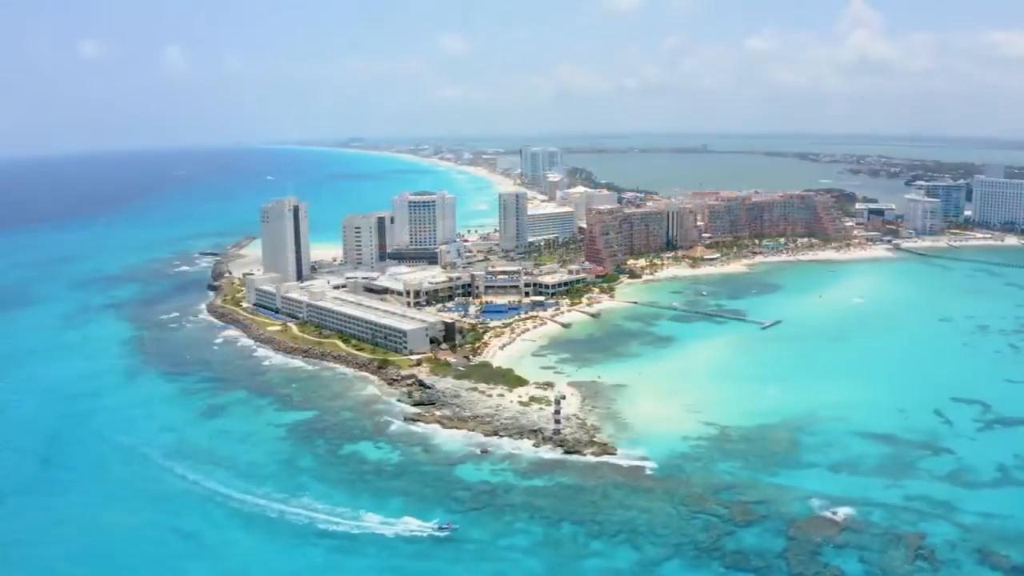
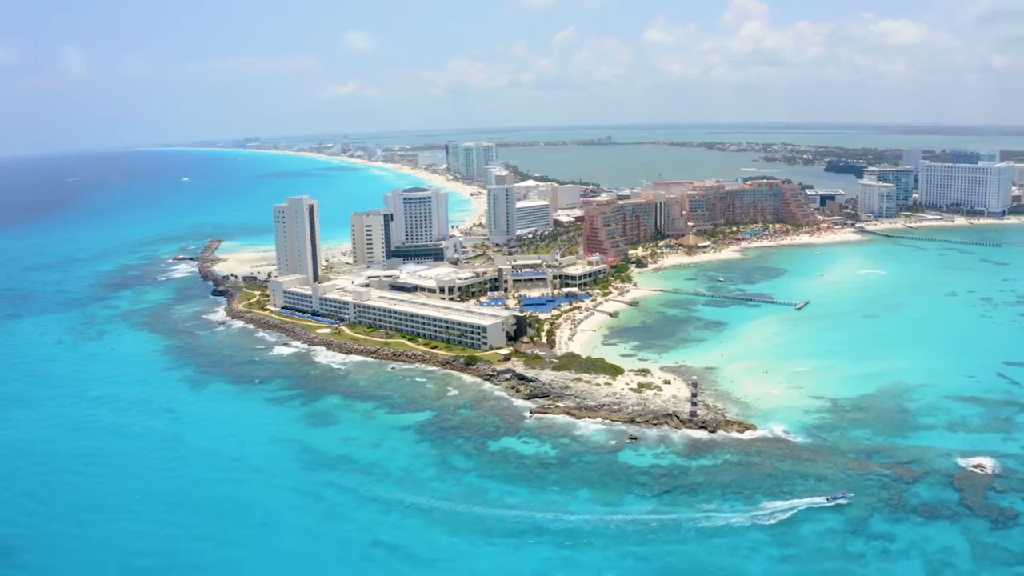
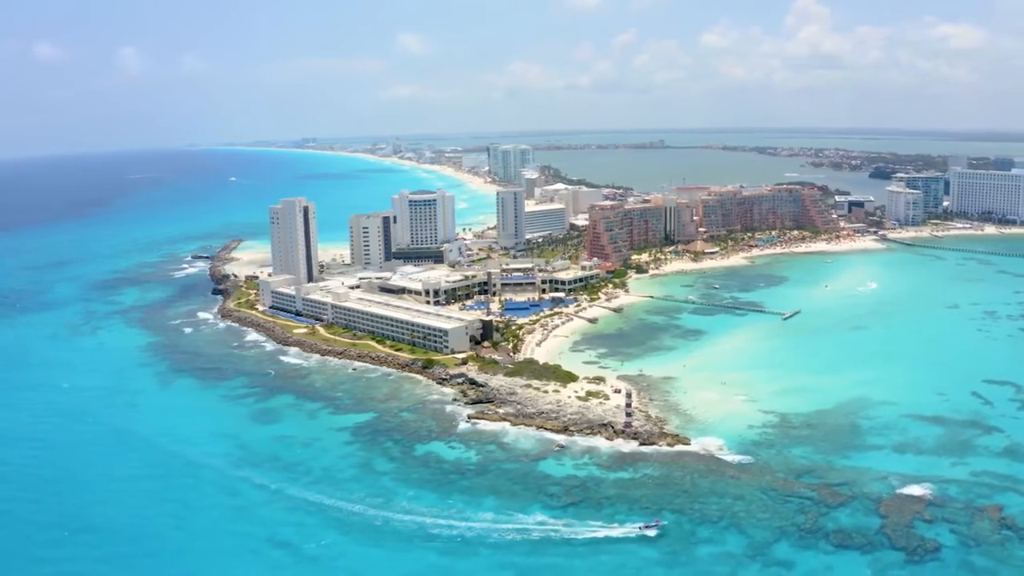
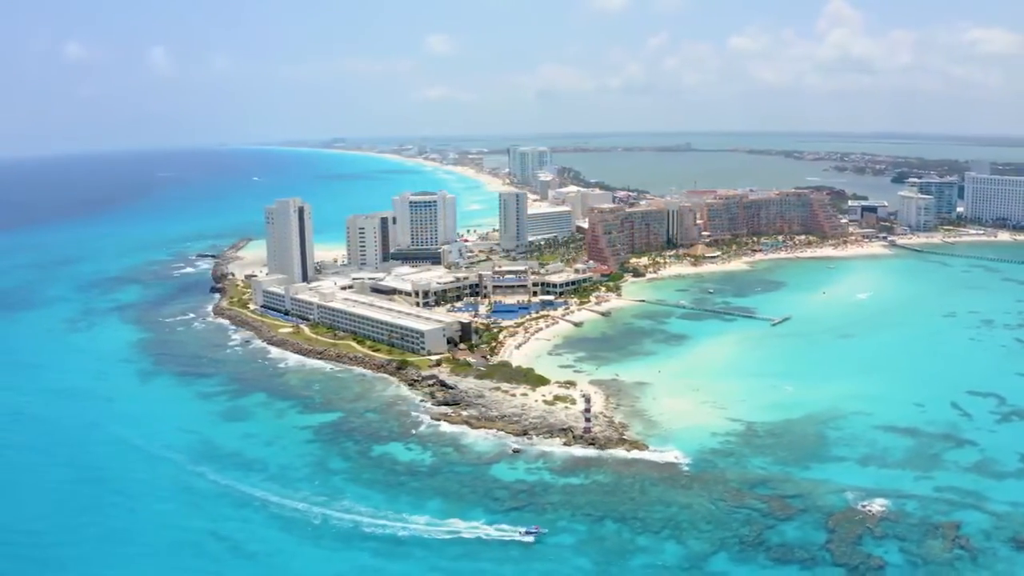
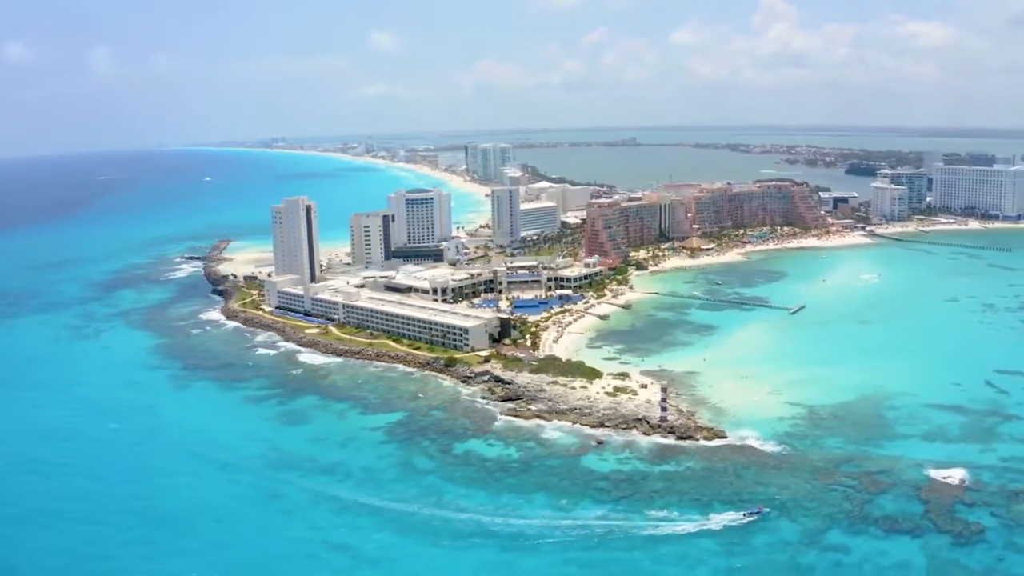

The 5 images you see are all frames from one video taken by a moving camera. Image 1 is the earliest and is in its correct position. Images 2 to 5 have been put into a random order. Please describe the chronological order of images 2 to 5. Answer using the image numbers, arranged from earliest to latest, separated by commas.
4, 3, 5, 2
